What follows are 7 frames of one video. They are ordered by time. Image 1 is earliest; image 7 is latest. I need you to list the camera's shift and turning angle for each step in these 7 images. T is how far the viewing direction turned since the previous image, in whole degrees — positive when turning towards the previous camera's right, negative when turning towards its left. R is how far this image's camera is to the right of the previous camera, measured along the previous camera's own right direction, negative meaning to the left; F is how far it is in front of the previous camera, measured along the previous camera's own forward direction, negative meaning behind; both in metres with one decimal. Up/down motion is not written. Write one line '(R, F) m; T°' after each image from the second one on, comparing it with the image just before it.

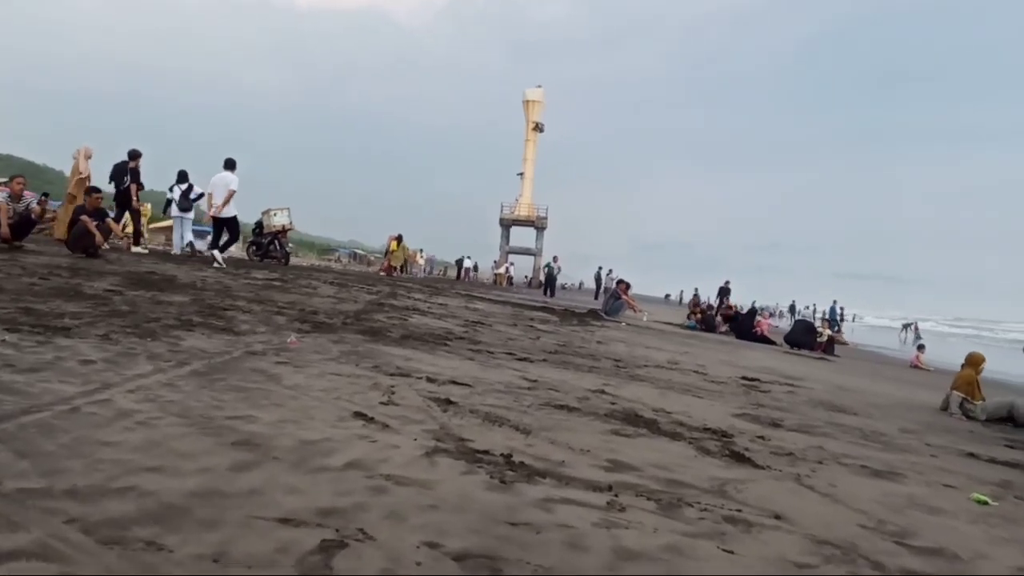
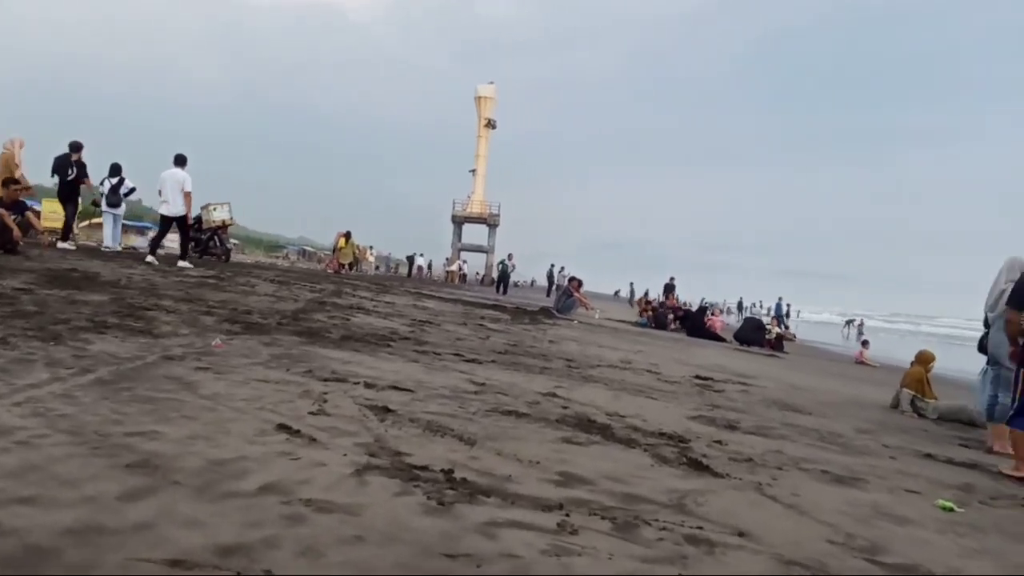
(+0.1, +0.4) m; +4°
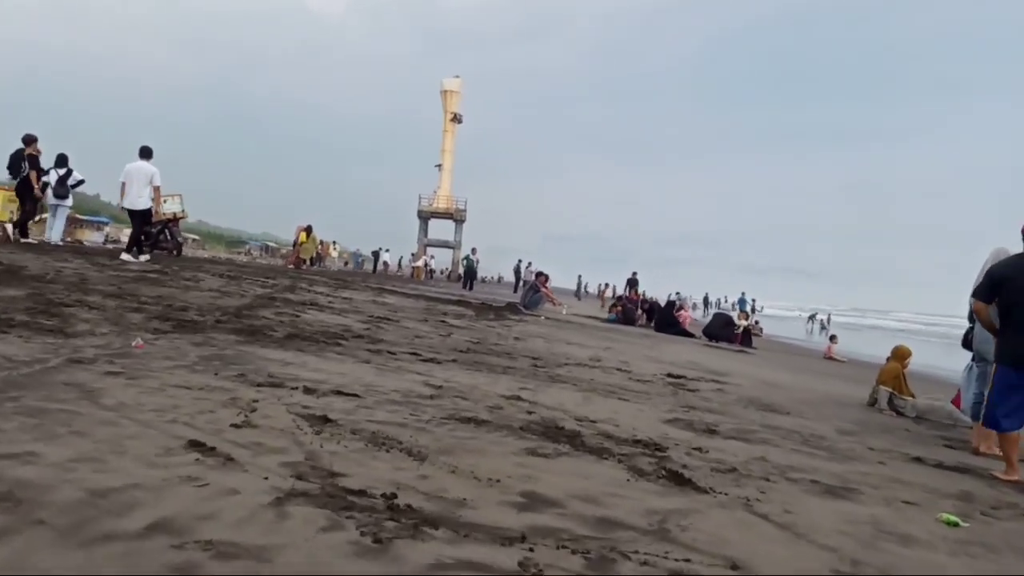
(+0.1, +0.6) m; +3°
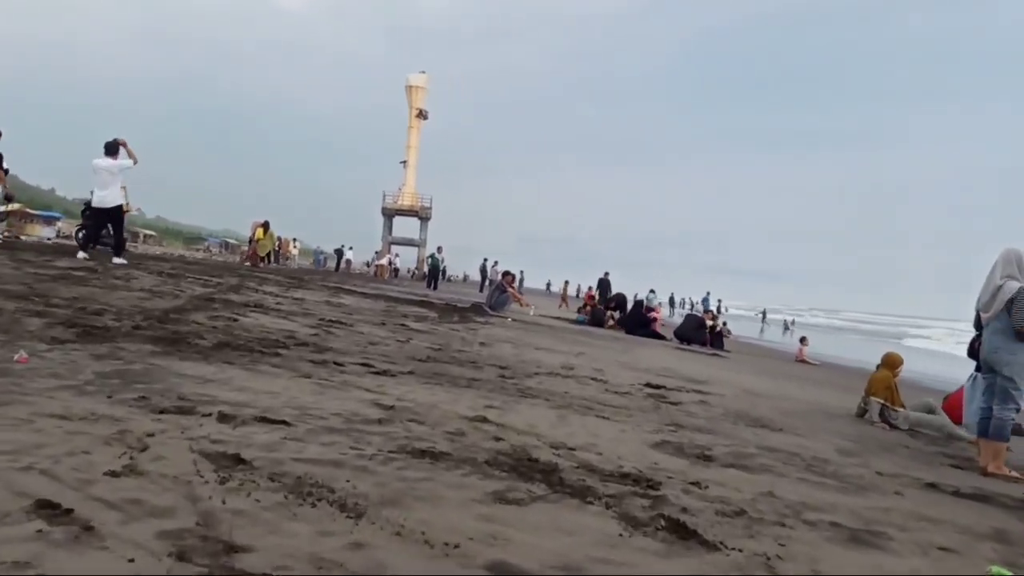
(0.0, +0.9) m; +3°
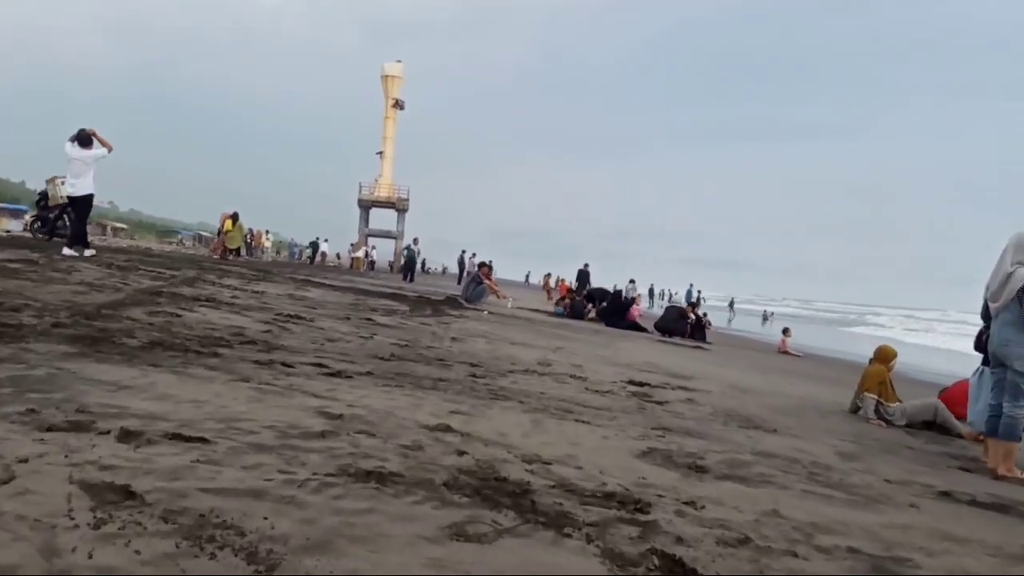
(+0.1, +0.6) m; +2°
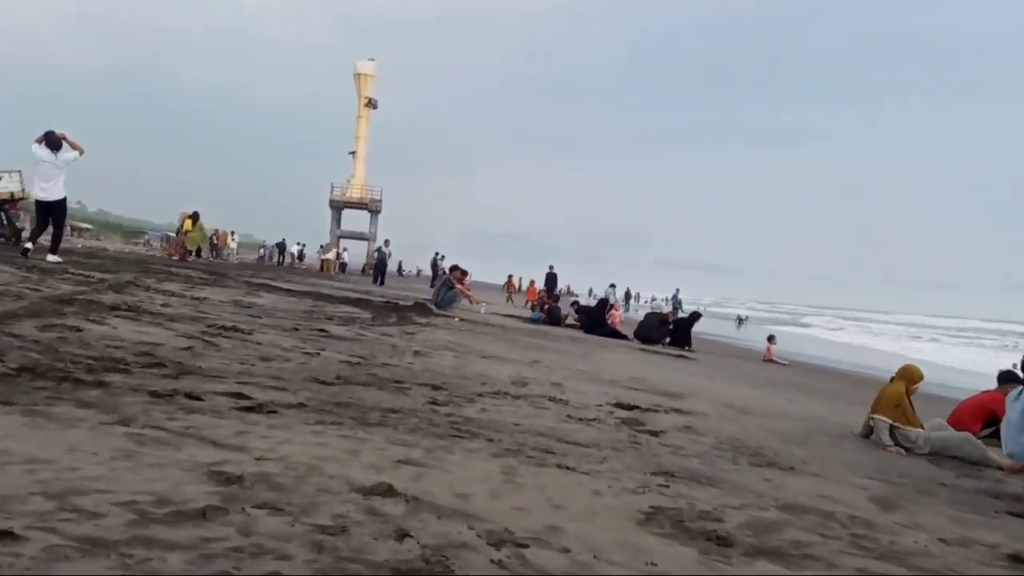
(+0.1, +1.1) m; +2°
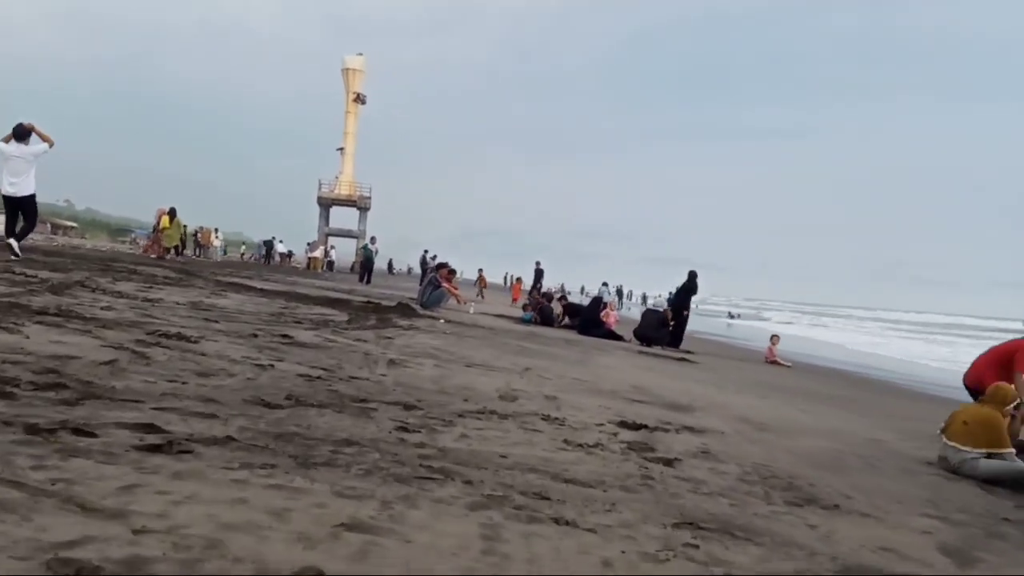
(0.0, +1.0) m; +1°
